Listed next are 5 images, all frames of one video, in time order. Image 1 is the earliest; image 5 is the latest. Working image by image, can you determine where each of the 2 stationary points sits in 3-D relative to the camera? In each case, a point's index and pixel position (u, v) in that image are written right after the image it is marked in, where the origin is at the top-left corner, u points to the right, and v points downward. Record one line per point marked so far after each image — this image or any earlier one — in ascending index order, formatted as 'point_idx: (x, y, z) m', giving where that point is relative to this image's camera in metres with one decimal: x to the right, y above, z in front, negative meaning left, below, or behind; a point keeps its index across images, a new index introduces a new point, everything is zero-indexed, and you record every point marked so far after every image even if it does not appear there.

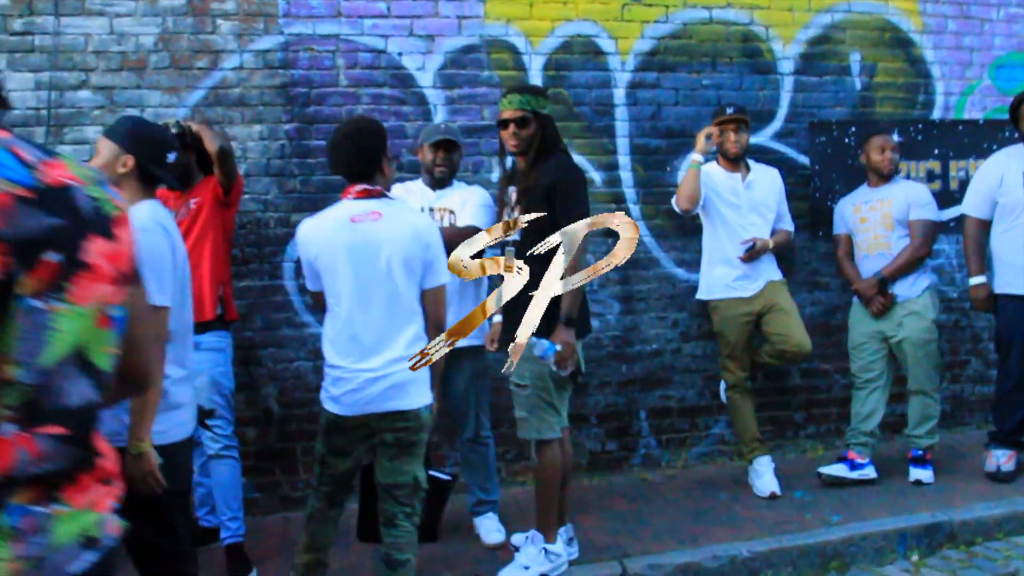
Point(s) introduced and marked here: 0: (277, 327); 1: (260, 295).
0: (-1.2, -0.2, +4.8) m
1: (-1.3, 0.0, +4.7) m
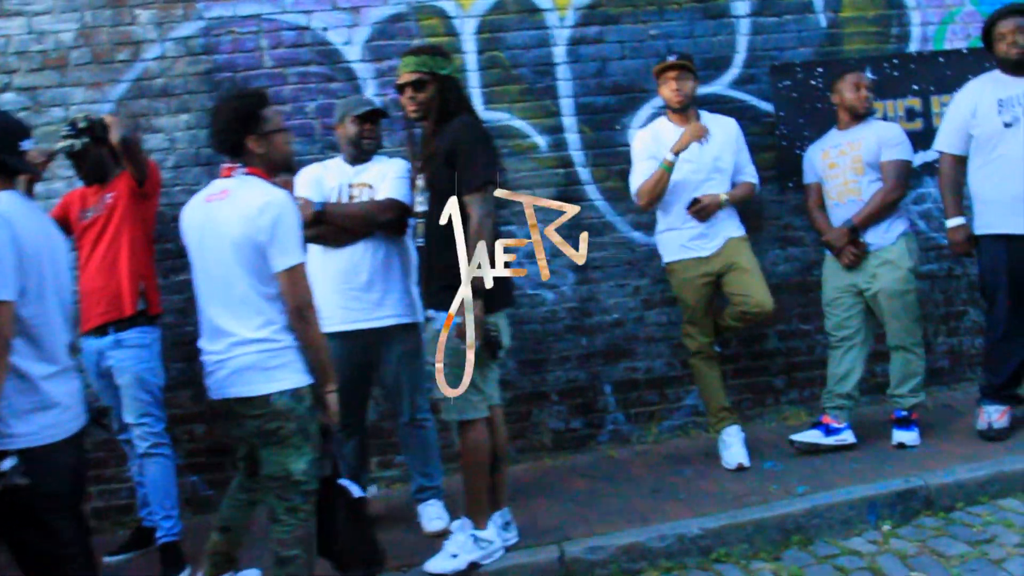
0: (-1.5, -0.2, +4.6) m
1: (-1.6, 0.0, +4.6) m
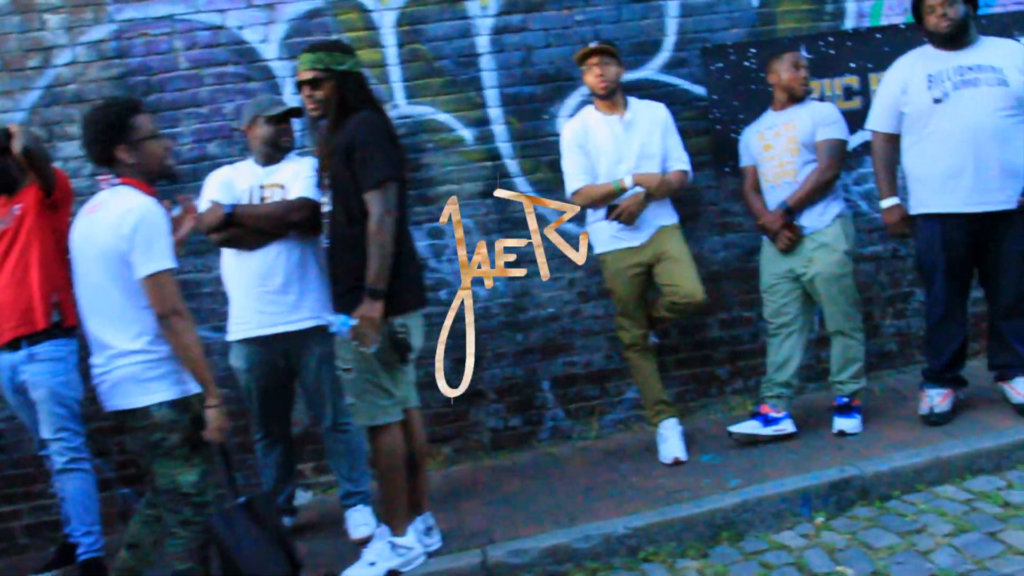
0: (-1.8, -0.2, +4.6) m
1: (-2.0, 0.0, +4.5) m
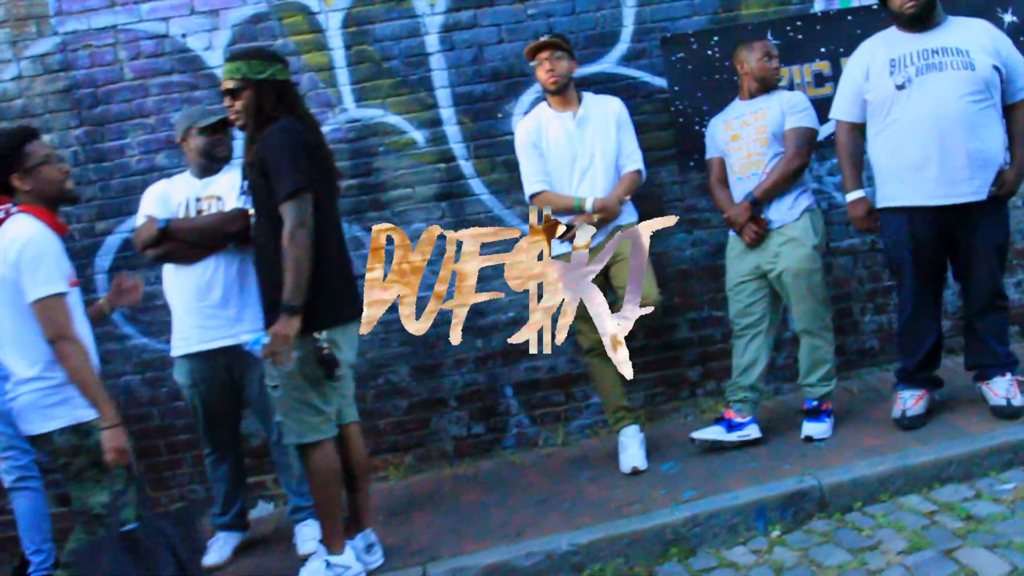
0: (-2.1, -0.3, +4.5) m
1: (-2.2, -0.1, +4.5) m
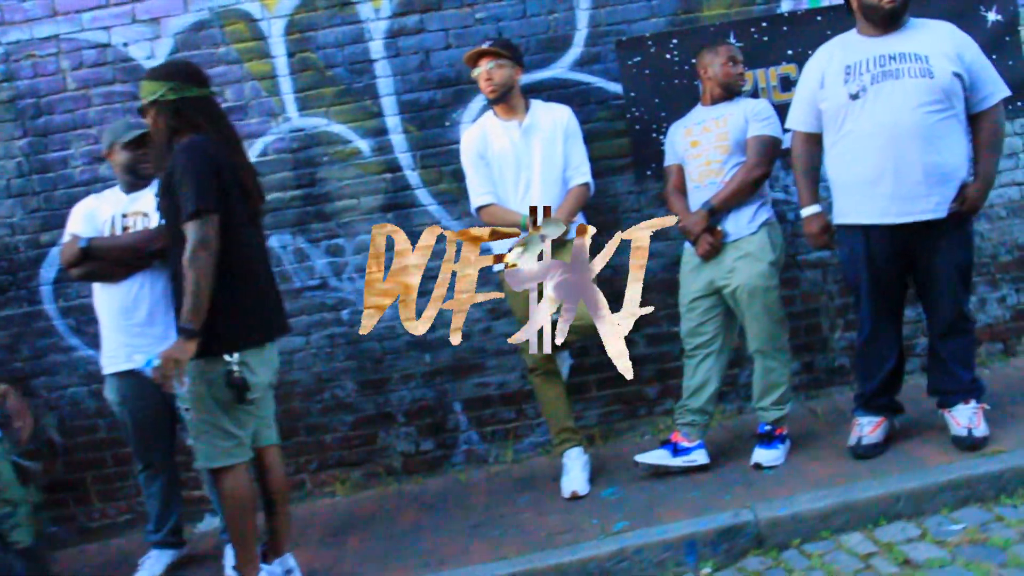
0: (-2.3, -0.3, +4.5) m
1: (-2.4, -0.2, +4.5) m
